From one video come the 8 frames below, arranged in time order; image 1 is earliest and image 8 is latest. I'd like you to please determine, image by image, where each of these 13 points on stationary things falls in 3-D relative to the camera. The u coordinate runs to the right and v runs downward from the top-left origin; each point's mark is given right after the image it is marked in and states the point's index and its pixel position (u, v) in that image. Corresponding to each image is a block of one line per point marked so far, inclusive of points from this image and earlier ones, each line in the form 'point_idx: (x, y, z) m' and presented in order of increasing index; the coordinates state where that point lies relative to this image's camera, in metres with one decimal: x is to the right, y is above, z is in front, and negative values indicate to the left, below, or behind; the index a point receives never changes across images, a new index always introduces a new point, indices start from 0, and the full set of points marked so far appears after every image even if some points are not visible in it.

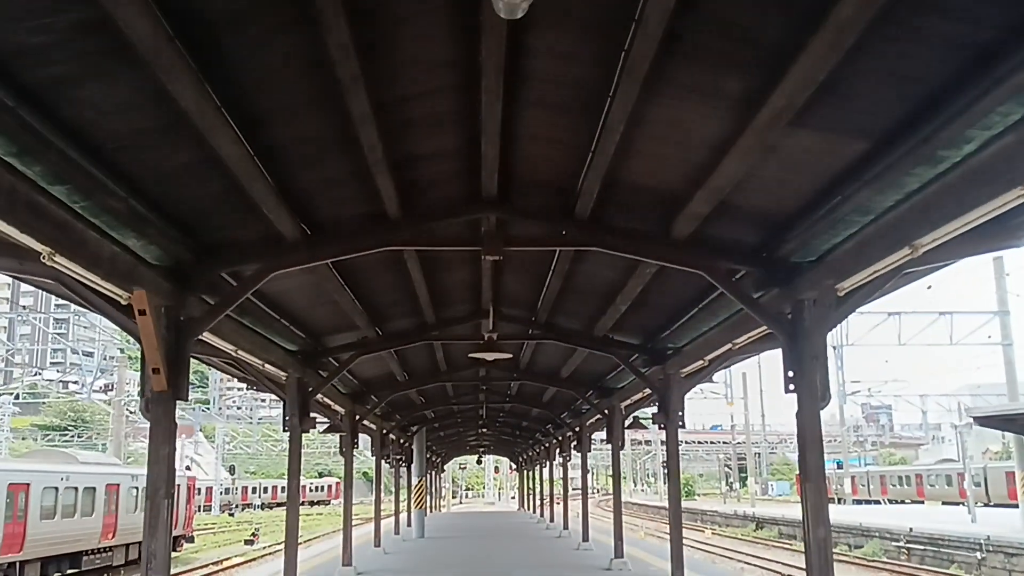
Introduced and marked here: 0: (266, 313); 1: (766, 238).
0: (-1.6, -0.1, +7.5) m
1: (+1.2, +0.3, +5.6) m
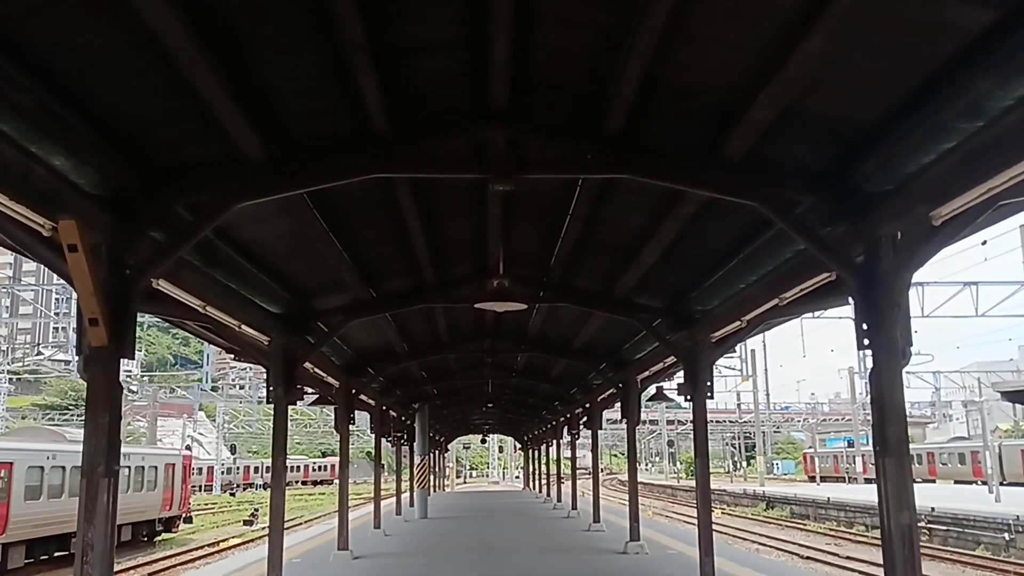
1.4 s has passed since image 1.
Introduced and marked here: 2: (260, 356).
0: (-1.5, +0.1, +6.6) m
1: (+1.3, +0.5, +4.6) m
2: (-1.8, -0.5, +8.5) m
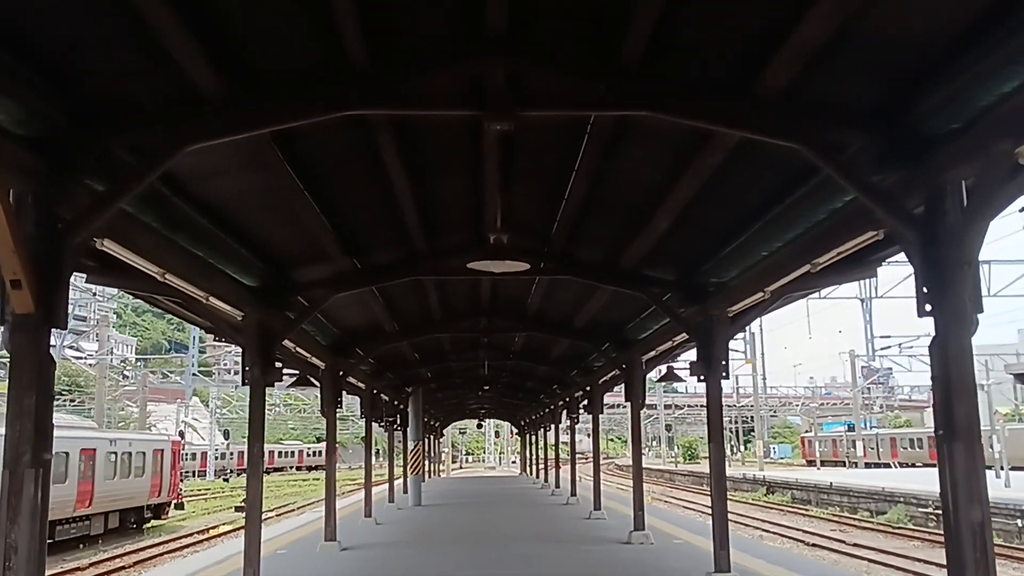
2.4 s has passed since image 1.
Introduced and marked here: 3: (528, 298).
0: (-1.5, +0.3, +5.9) m
1: (+1.3, +0.7, +3.9) m
2: (-1.8, -0.3, +7.8) m
3: (+0.1, -0.1, +10.2) m
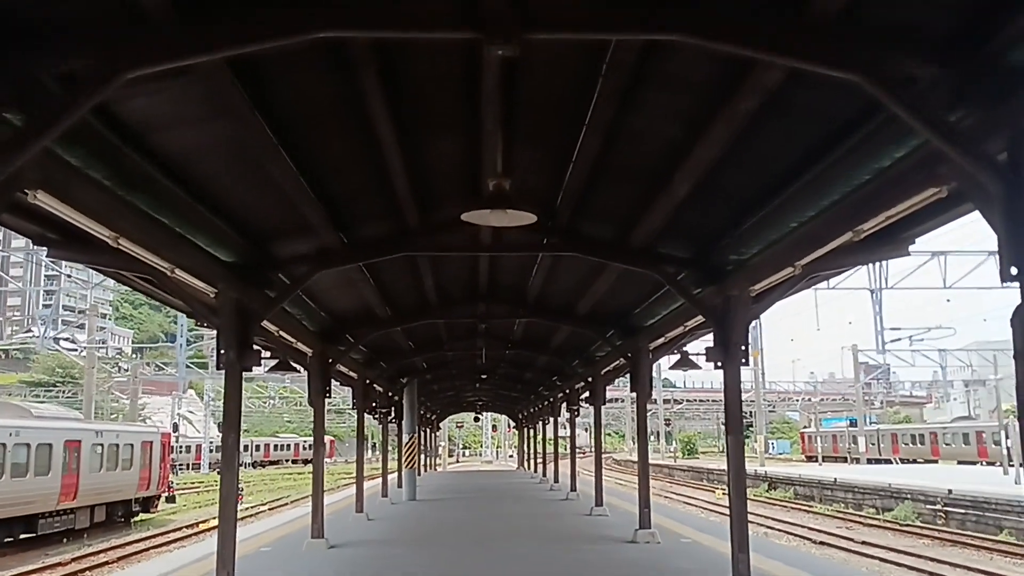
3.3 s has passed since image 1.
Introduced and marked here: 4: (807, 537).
0: (-1.5, +0.4, +5.2) m
1: (+1.3, +0.8, +3.3) m
2: (-1.8, -0.2, +7.1) m
3: (+0.1, +0.1, +9.5) m
4: (+4.9, -4.1, +19.4) m
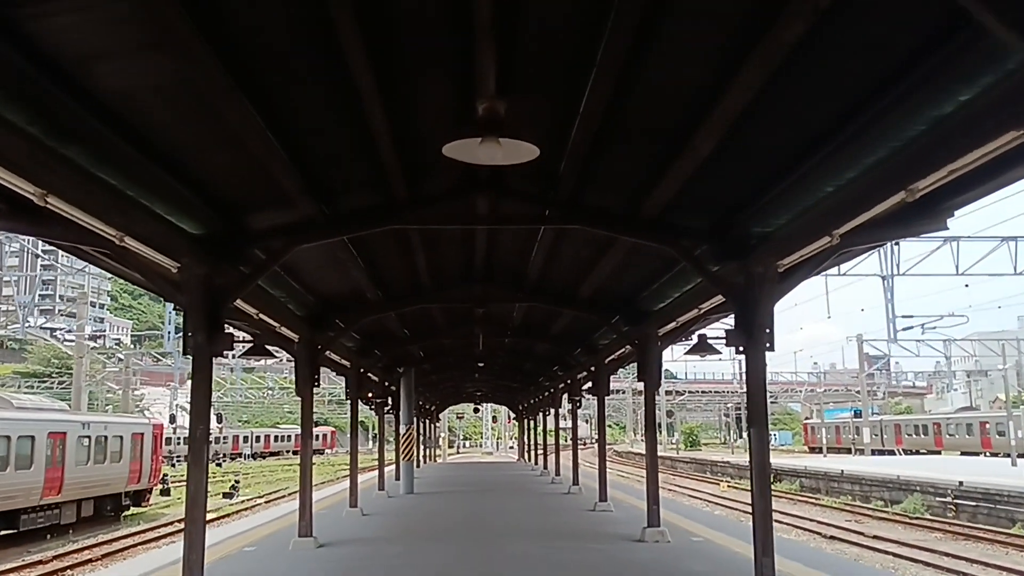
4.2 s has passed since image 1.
0: (-1.5, +0.6, +4.5) m
1: (+1.3, +0.9, +2.6) m
2: (-1.8, 0.0, +6.4) m
3: (+0.1, +0.2, +8.9) m
4: (+4.9, -3.9, +18.8) m
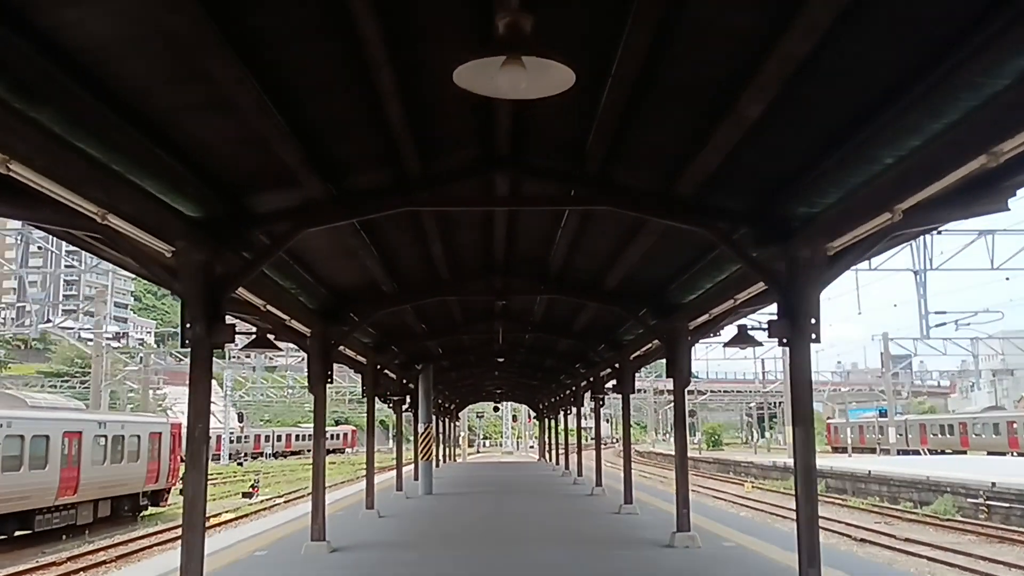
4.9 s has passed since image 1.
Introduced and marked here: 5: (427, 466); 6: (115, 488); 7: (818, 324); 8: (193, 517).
0: (-1.5, +0.6, +4.0) m
1: (+1.3, +0.9, +2.0) m
2: (-1.7, 0.0, +5.9) m
3: (+0.3, +0.3, +8.4) m
4: (+5.2, -3.8, +18.2) m
5: (-1.3, -2.8, +18.6) m
6: (-6.6, -3.3, +19.3) m
7: (+1.6, -0.2, +6.1) m
8: (-1.6, -1.2, +6.0) m
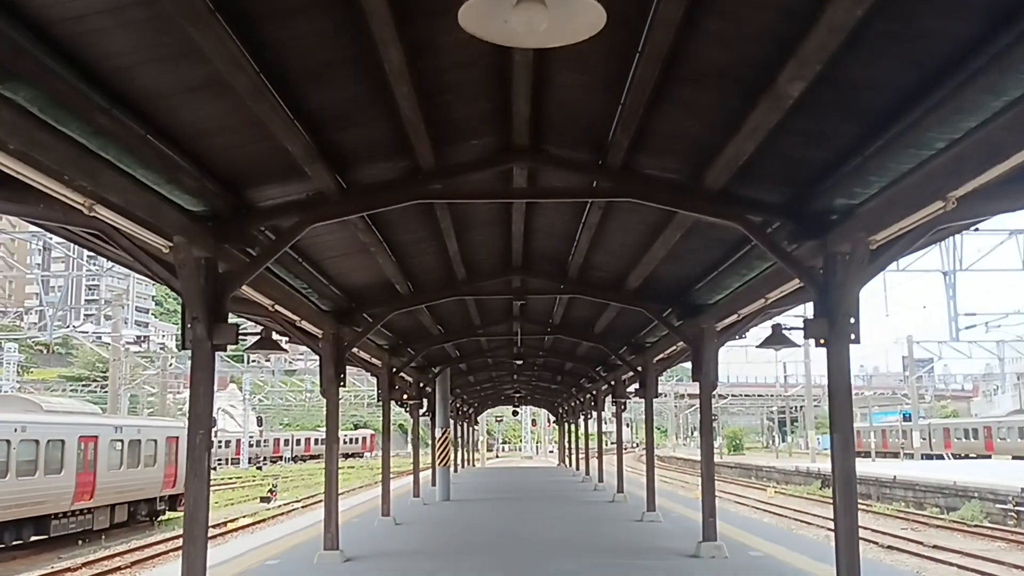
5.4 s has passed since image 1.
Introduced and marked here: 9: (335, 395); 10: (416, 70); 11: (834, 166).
0: (-1.4, +0.6, +3.7) m
1: (+1.4, +1.0, +1.7) m
2: (-1.6, 0.0, +5.6) m
3: (+0.4, +0.3, +8.0) m
4: (+5.5, -3.8, +17.7) m
5: (-1.0, -2.8, +18.2) m
6: (-6.3, -3.3, +19.1) m
7: (+1.7, -0.2, +5.7) m
8: (-1.5, -1.2, +5.7) m
9: (-1.4, -0.9, +9.5) m
10: (-0.4, +0.8, +4.4) m
11: (+1.4, +0.5, +5.1) m
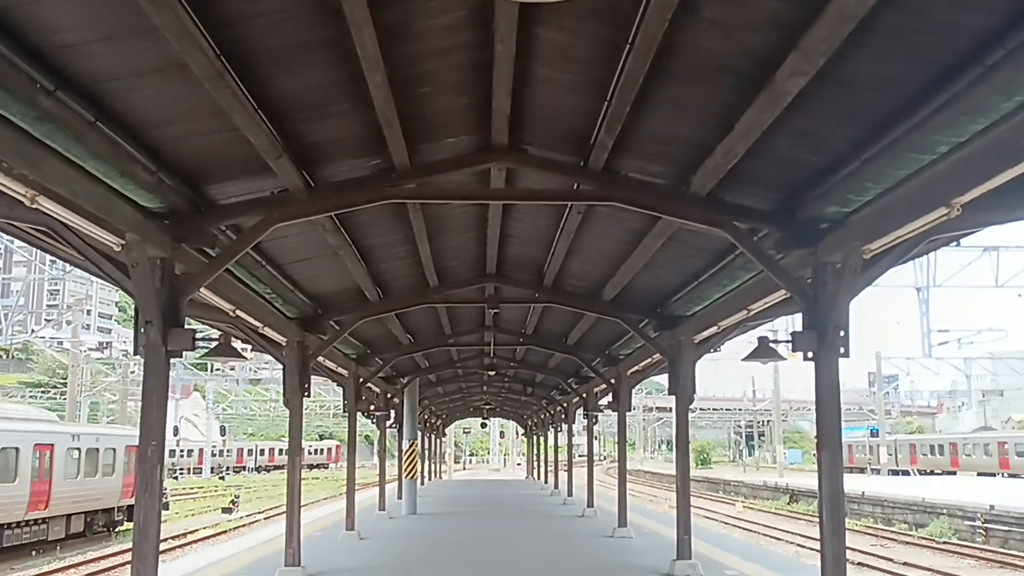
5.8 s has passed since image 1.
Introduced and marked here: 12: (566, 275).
0: (-1.5, +0.6, +3.4) m
1: (+1.4, +1.0, +1.4) m
2: (-1.7, 0.0, +5.3) m
3: (+0.2, +0.2, +7.7) m
4: (+5.0, -4.0, +17.6) m
5: (-1.5, -3.0, +17.9) m
6: (-6.8, -3.4, +18.6) m
7: (+1.6, -0.2, +5.4) m
8: (-1.7, -1.2, +5.4) m
9: (-1.7, -0.9, +9.2) m
10: (-0.4, +0.8, +4.1) m
11: (+1.3, +0.5, +4.9) m
12: (+0.4, +0.1, +8.7) m
